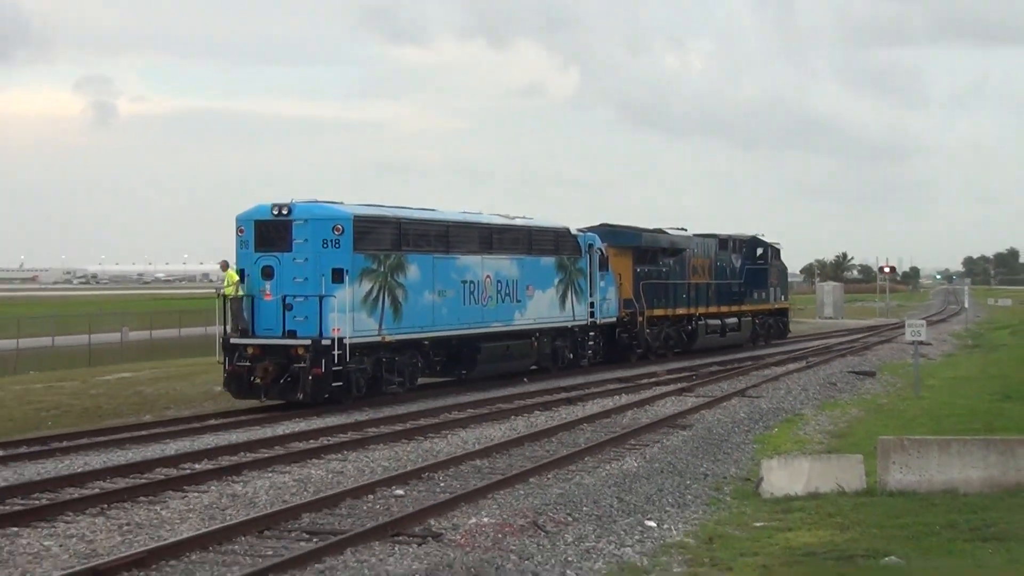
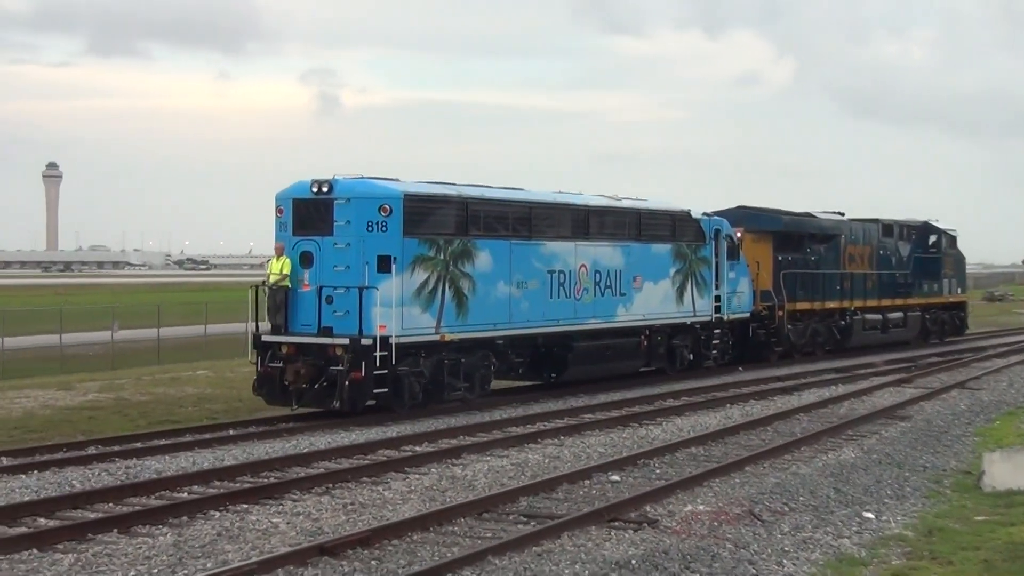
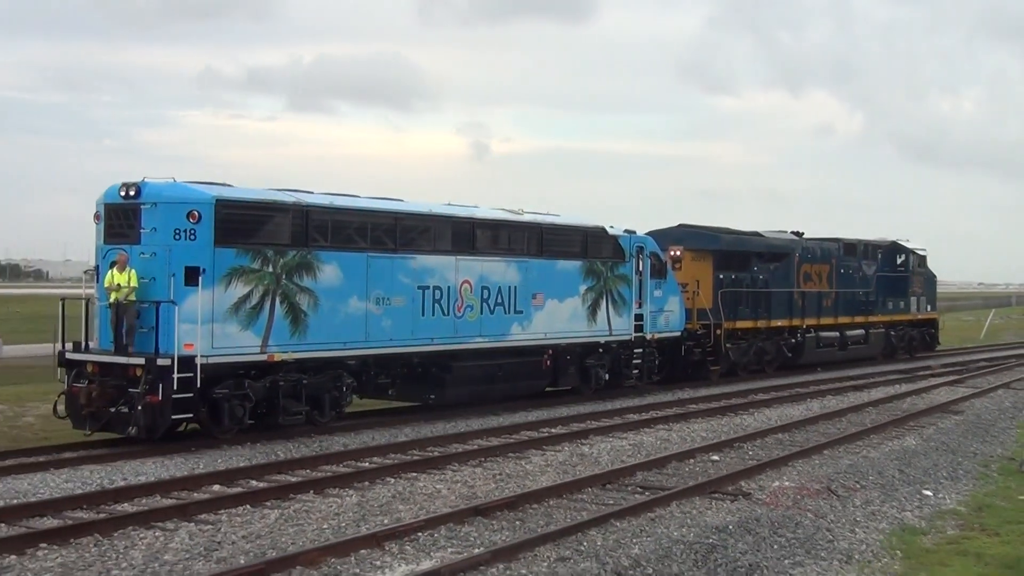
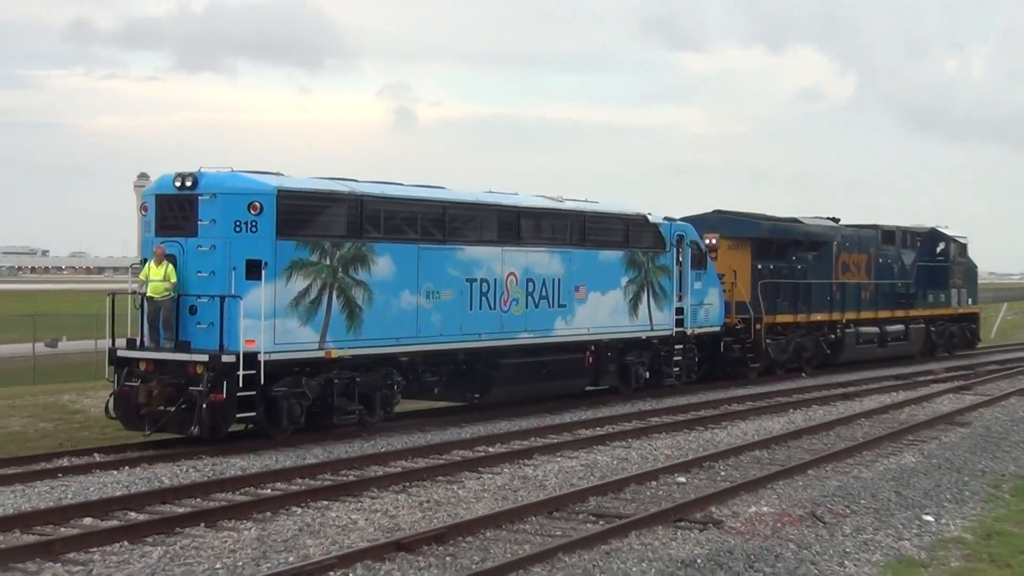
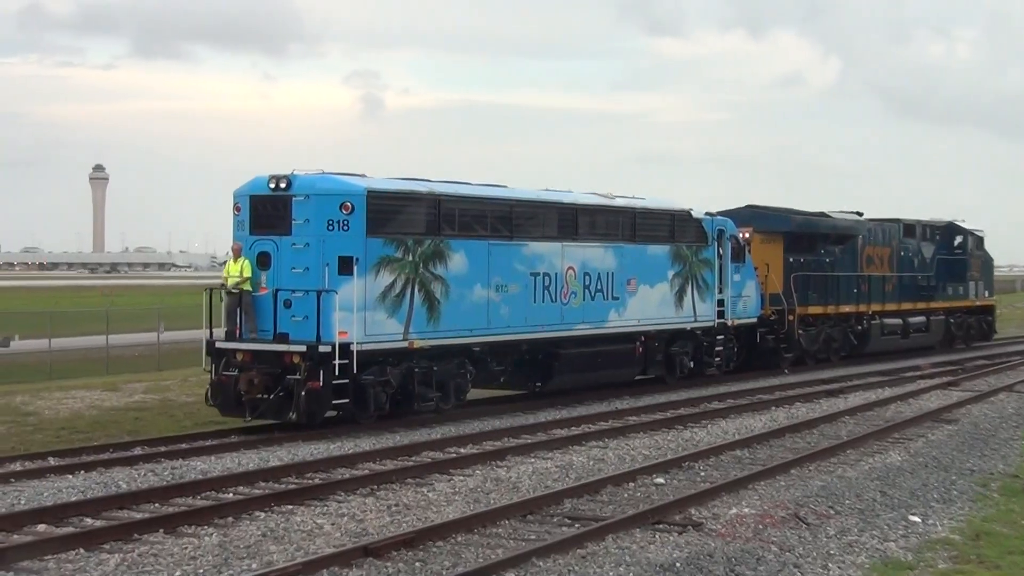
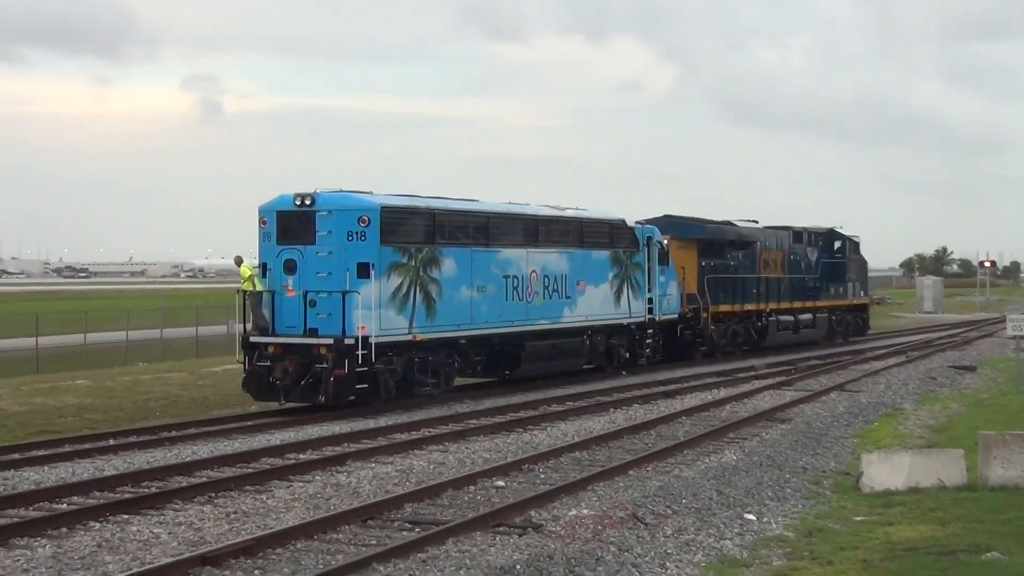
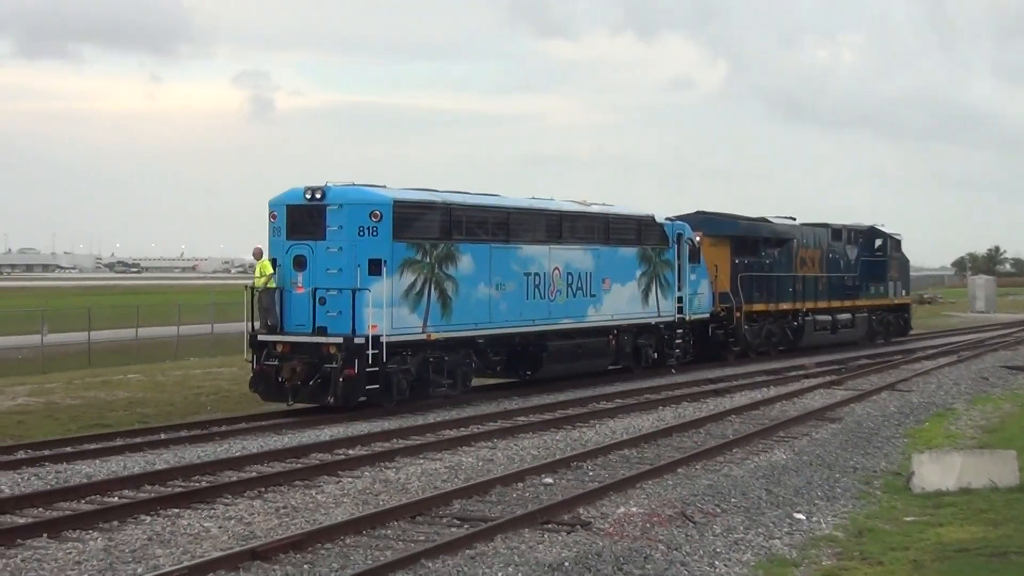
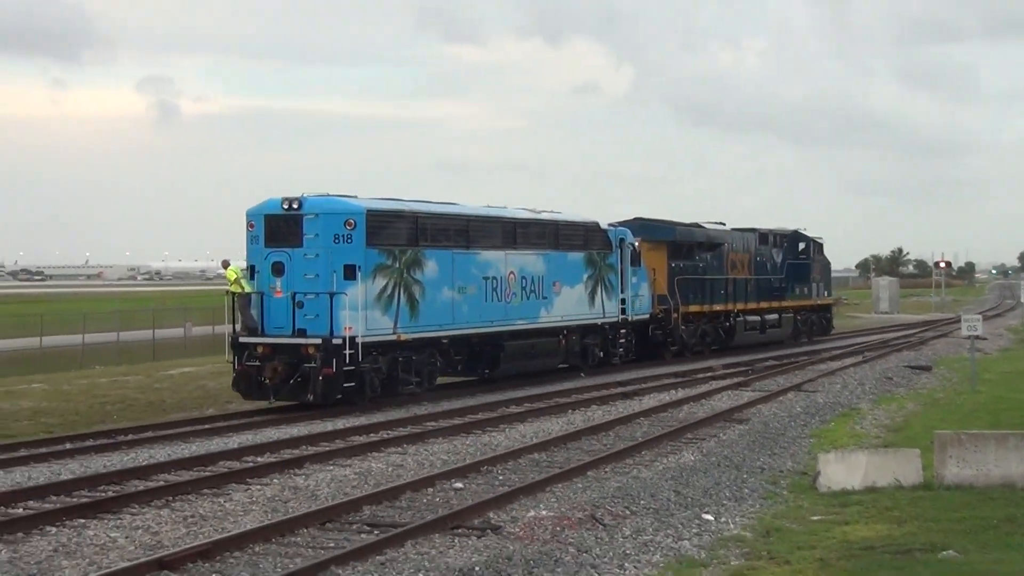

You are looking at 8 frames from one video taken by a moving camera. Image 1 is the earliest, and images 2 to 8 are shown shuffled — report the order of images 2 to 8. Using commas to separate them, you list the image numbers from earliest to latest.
8, 6, 7, 2, 5, 4, 3
